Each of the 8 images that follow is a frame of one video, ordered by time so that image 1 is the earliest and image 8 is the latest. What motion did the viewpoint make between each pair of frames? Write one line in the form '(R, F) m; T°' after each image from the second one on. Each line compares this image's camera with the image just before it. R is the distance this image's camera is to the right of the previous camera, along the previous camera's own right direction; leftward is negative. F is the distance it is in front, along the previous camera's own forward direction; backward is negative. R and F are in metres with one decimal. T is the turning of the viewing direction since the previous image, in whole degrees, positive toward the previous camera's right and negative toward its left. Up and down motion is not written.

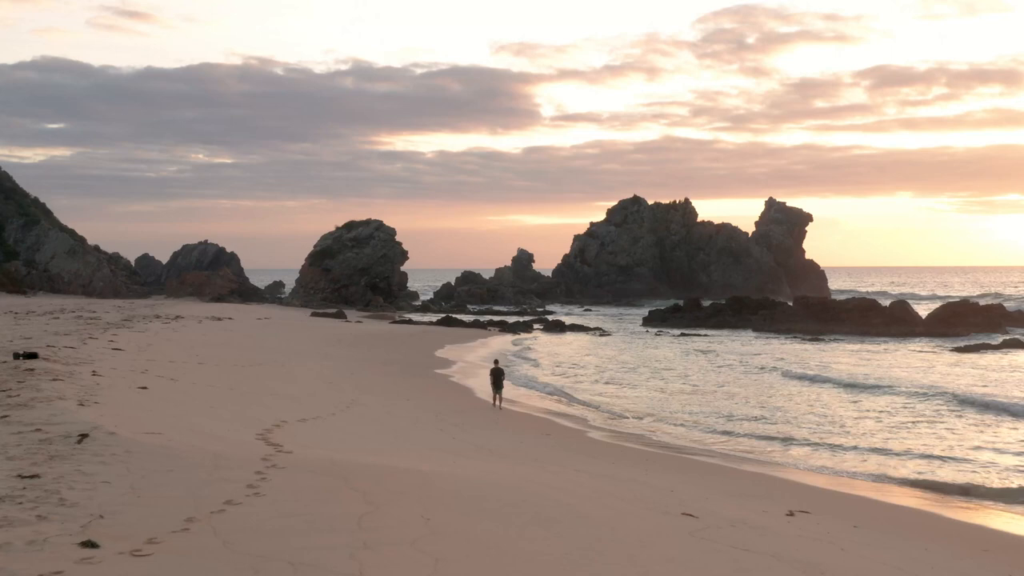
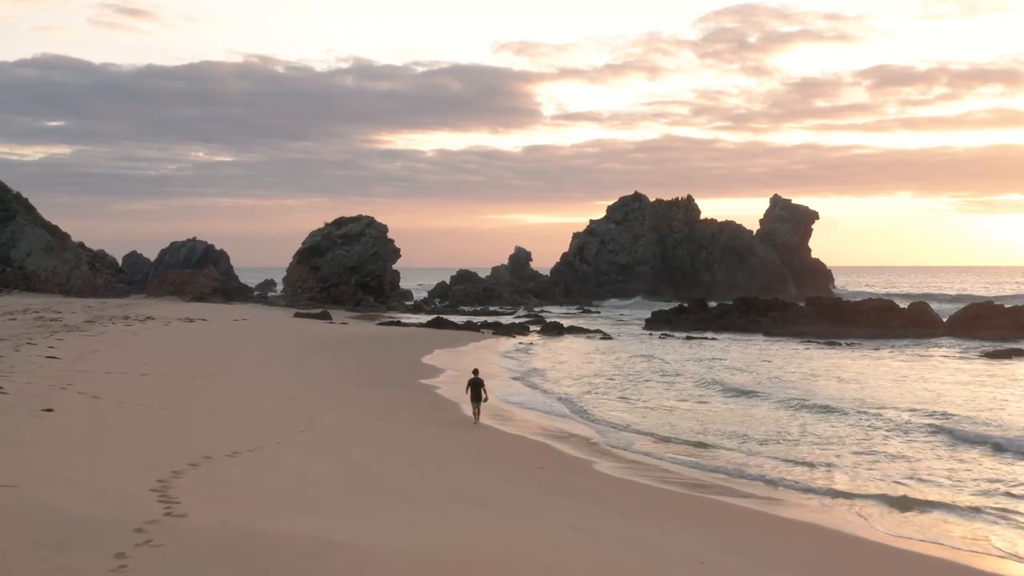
(+0.4, +2.4) m; 0°
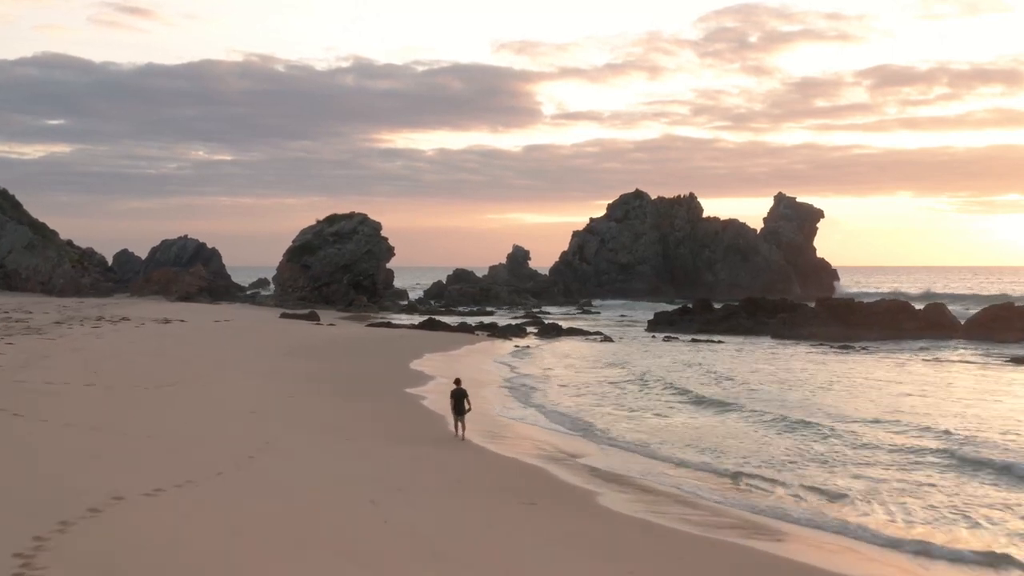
(+0.2, +1.8) m; 0°
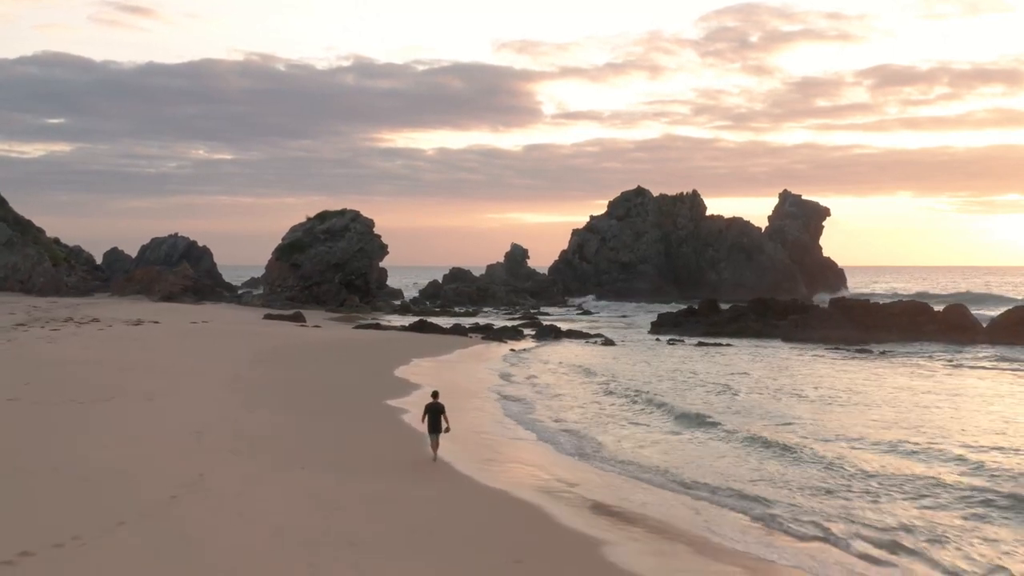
(+0.2, +2.0) m; 0°
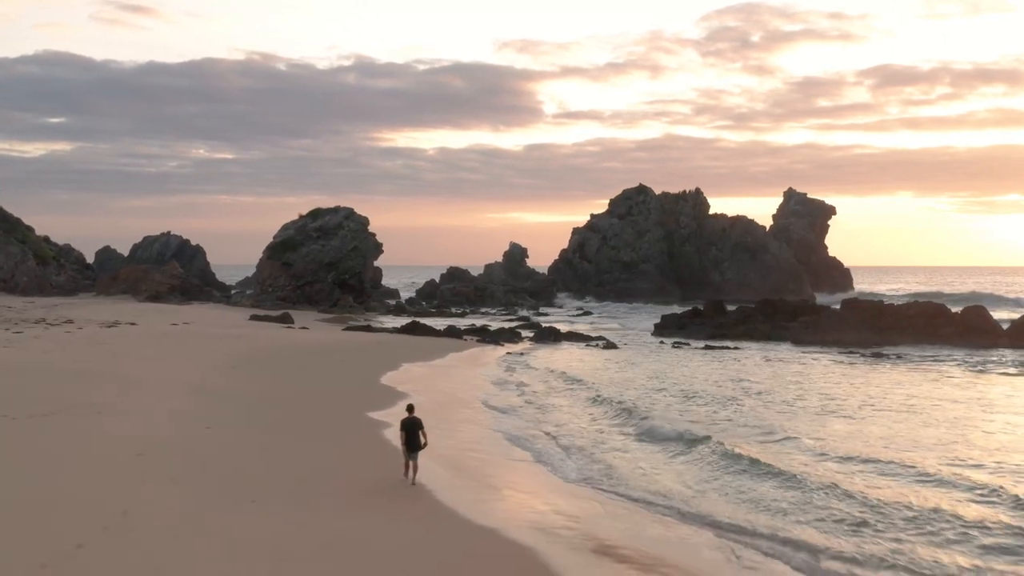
(+0.2, +1.6) m; 0°
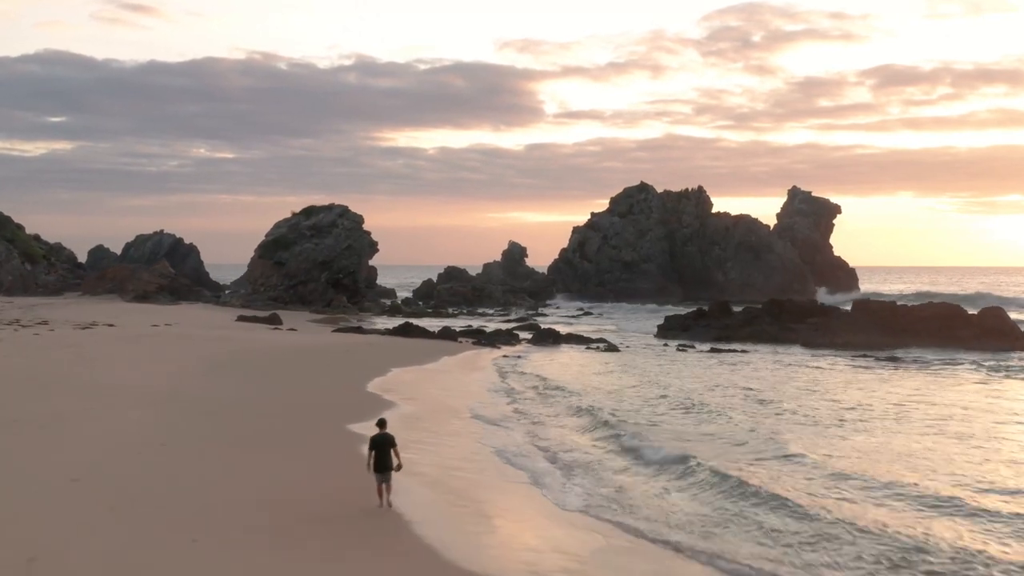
(+0.2, +1.3) m; 0°
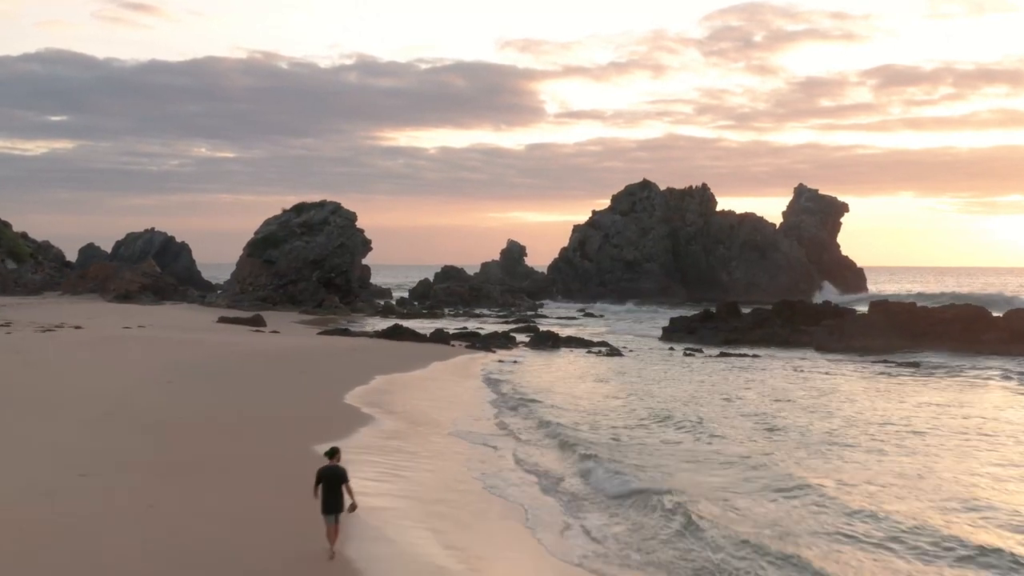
(+0.2, +1.8) m; 0°
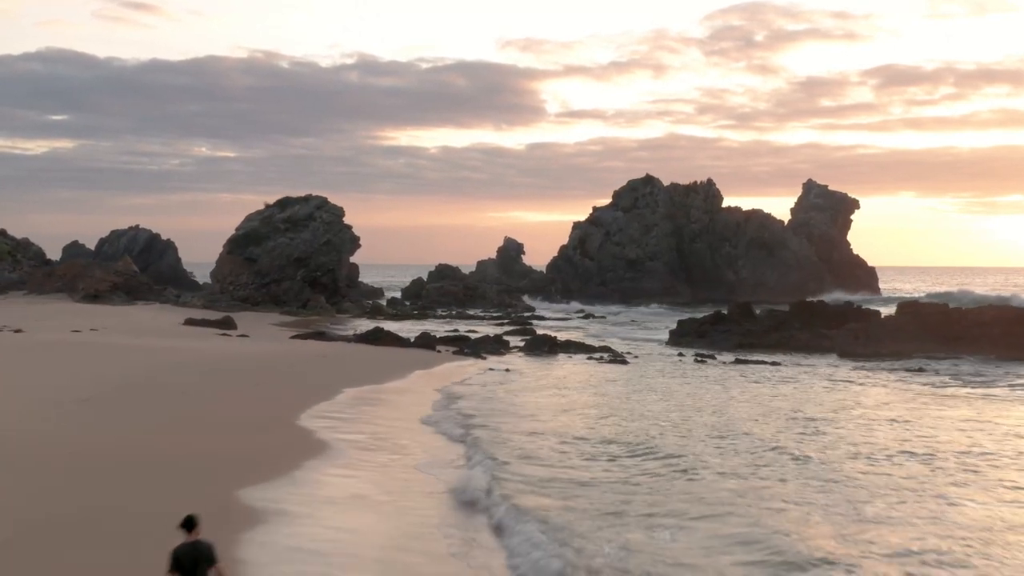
(+0.3, +2.7) m; 0°
